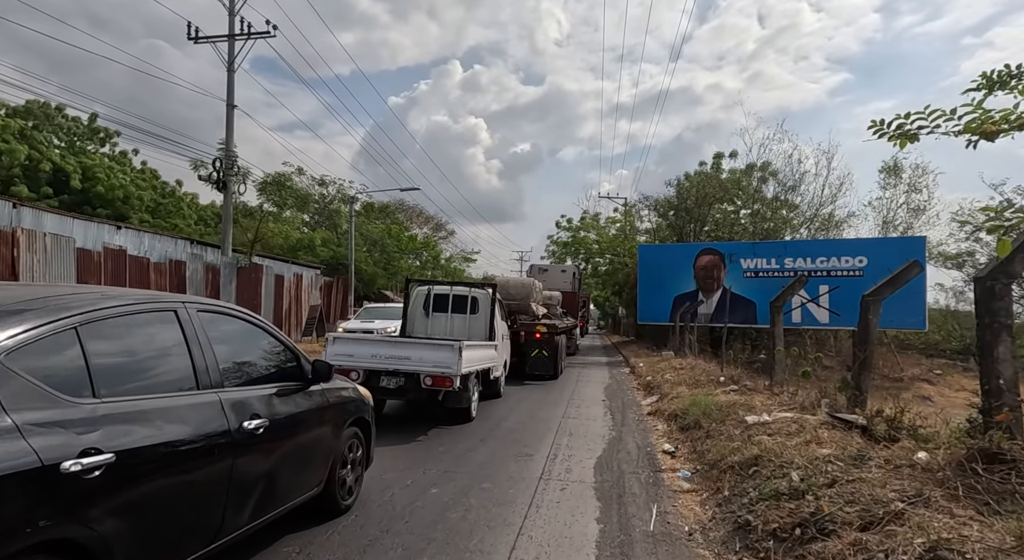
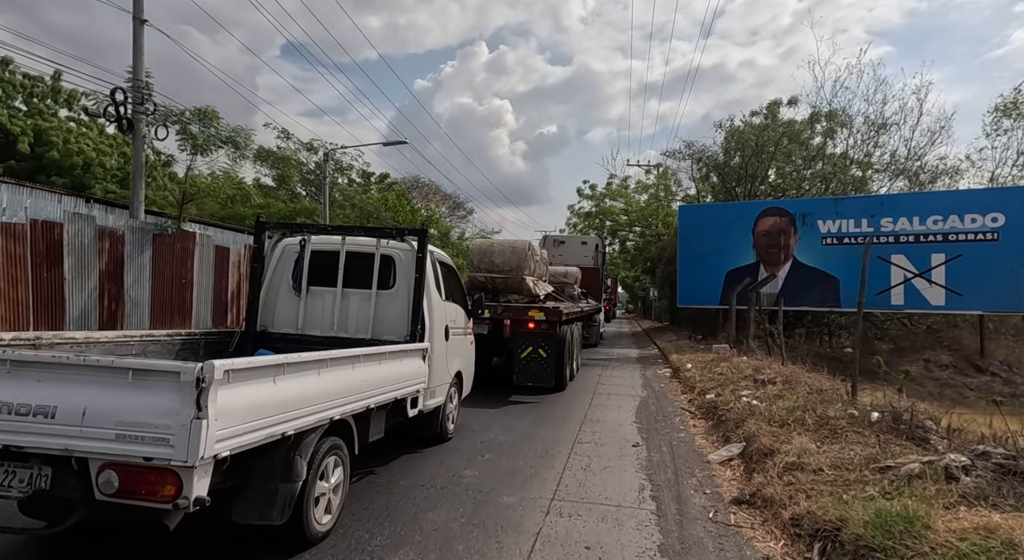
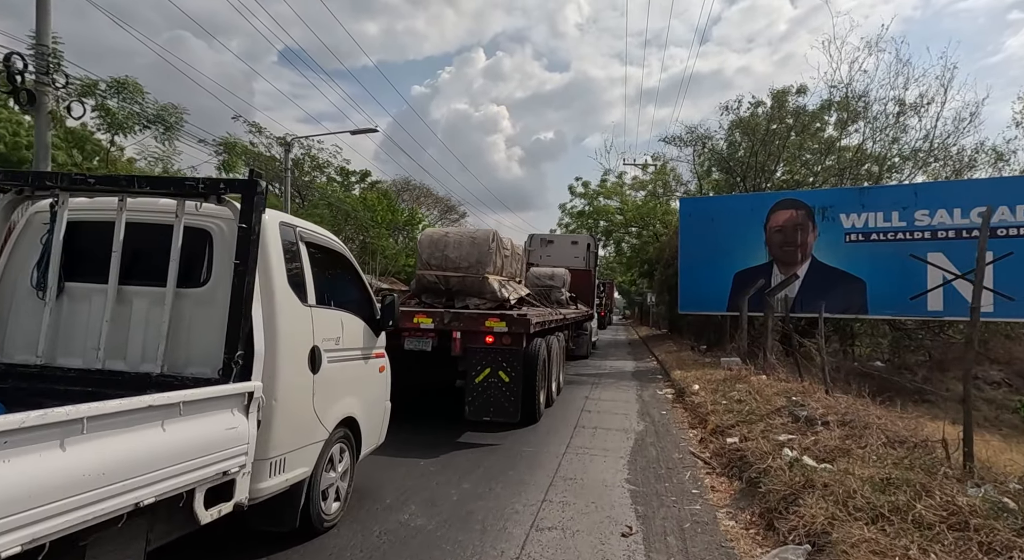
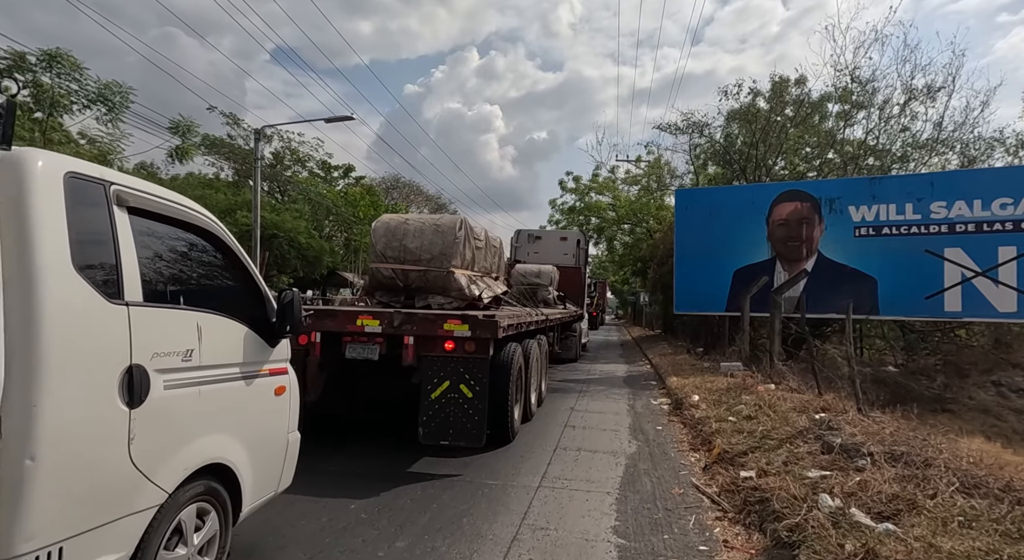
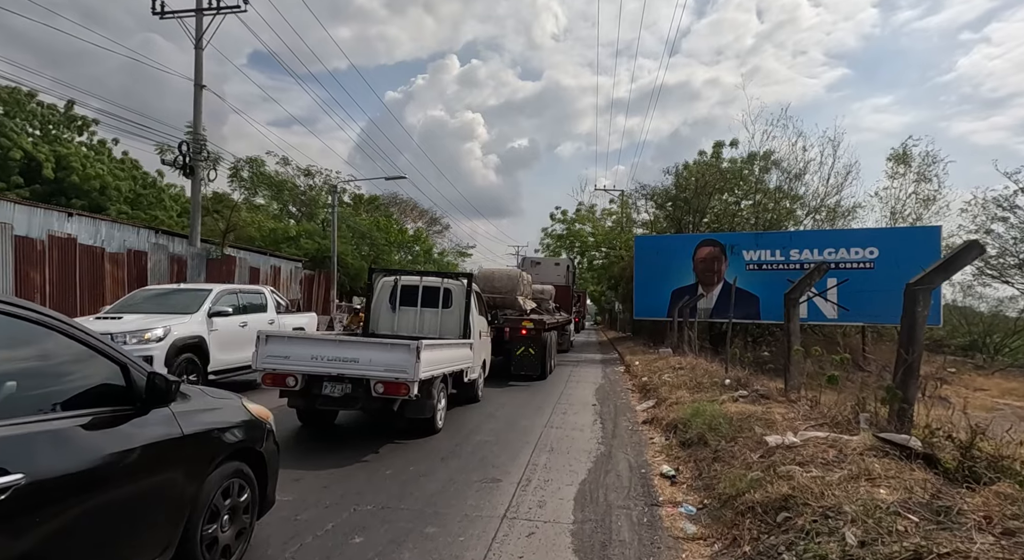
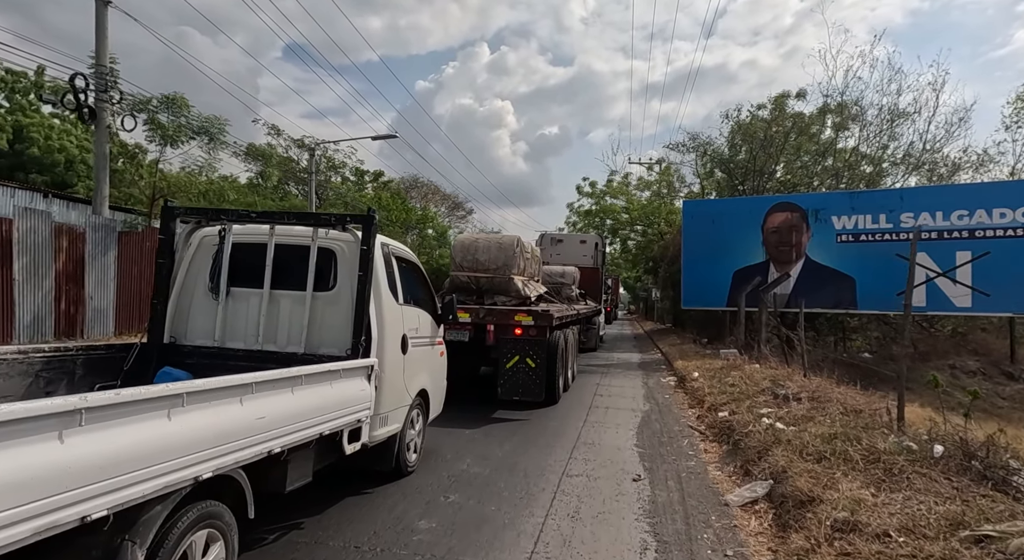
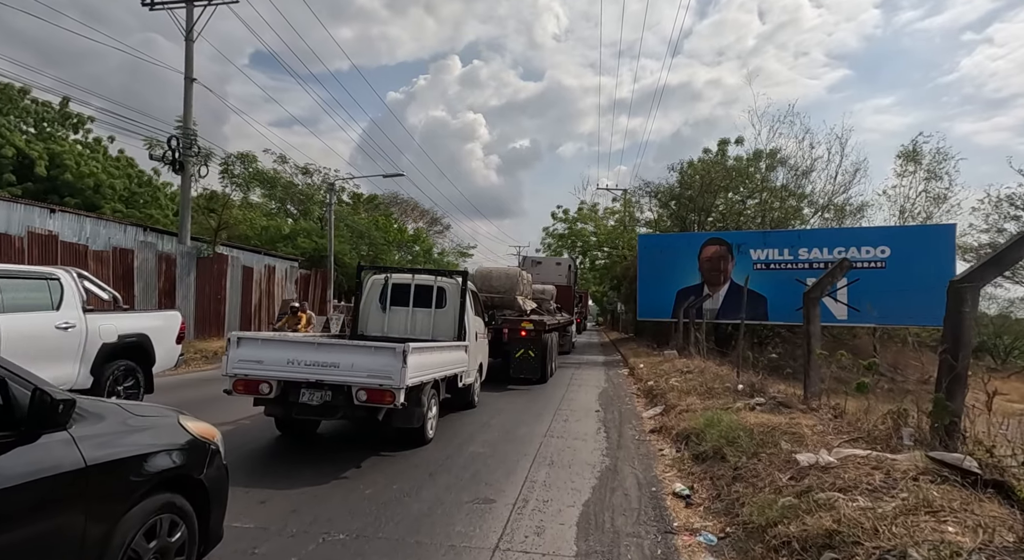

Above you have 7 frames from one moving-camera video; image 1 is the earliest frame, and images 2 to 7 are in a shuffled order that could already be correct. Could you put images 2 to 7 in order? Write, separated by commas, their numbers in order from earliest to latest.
5, 7, 2, 6, 3, 4
